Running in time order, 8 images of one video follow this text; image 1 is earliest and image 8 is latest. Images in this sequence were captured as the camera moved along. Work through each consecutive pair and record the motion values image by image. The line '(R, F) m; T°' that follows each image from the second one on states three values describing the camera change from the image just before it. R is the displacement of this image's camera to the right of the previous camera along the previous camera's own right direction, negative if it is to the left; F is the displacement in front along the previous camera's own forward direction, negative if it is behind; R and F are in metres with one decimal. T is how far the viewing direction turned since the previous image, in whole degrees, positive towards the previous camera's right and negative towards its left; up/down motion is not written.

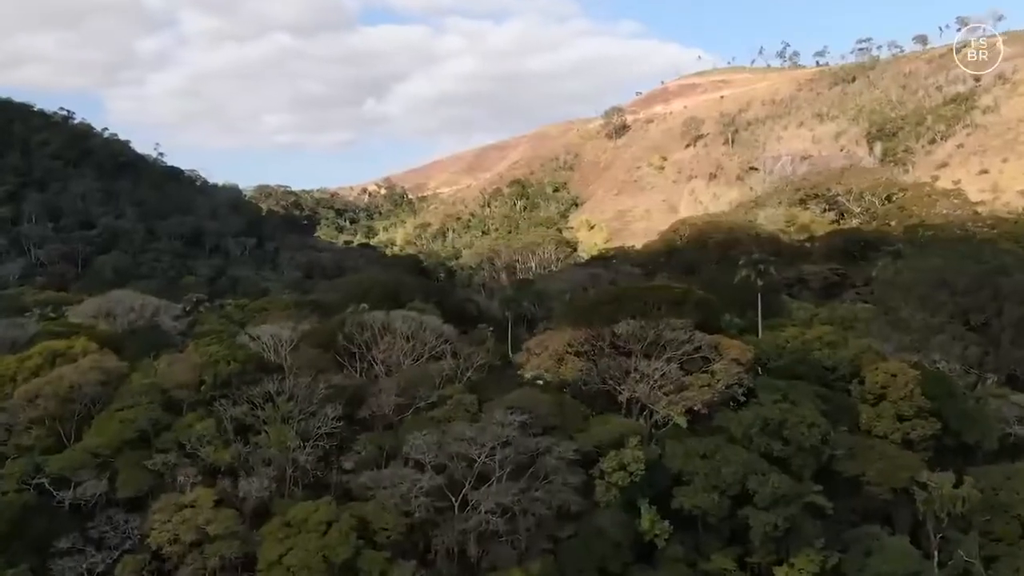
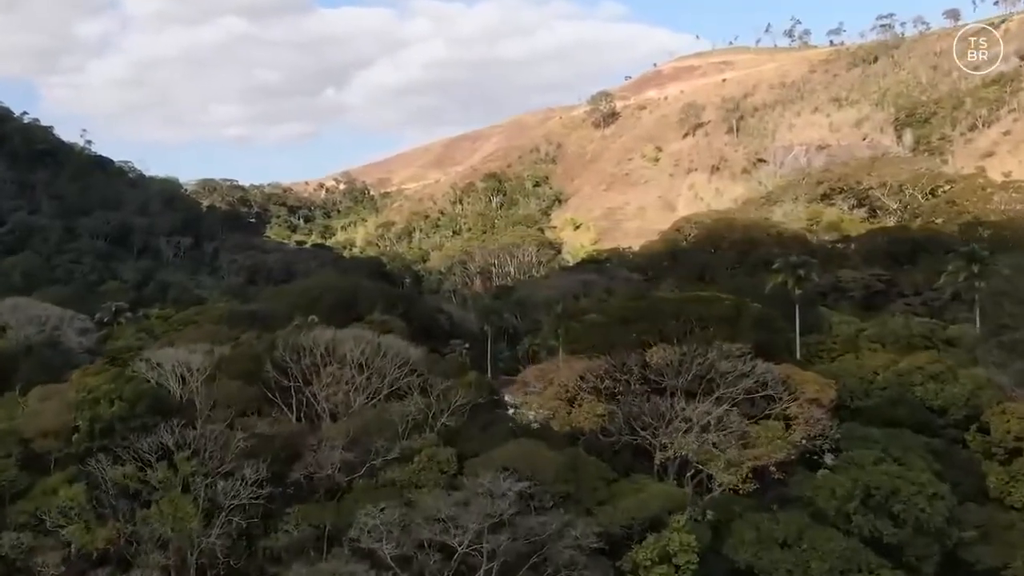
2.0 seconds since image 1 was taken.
(-0.5, +12.6) m; +1°
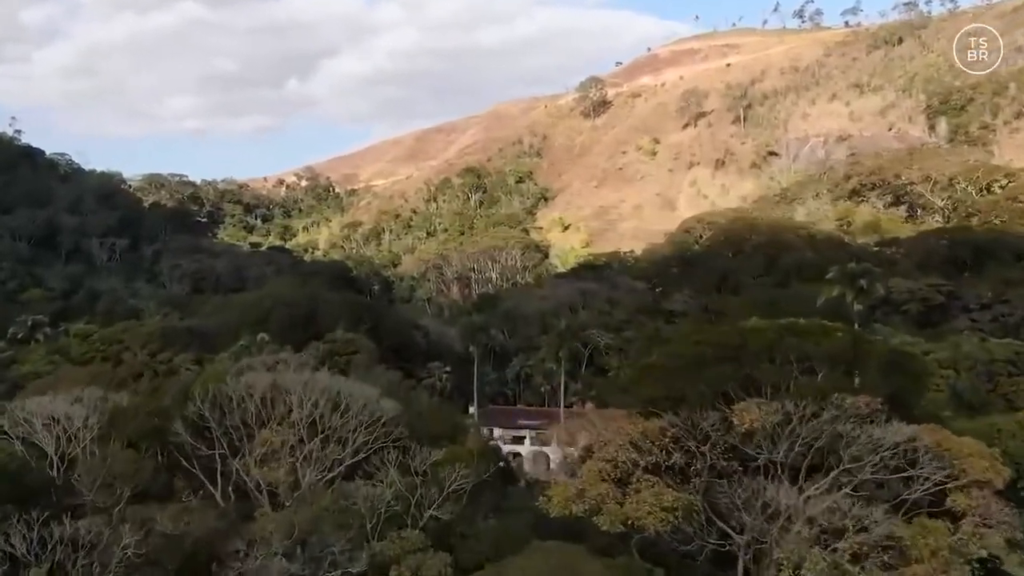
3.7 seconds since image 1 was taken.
(-0.7, +10.3) m; +1°
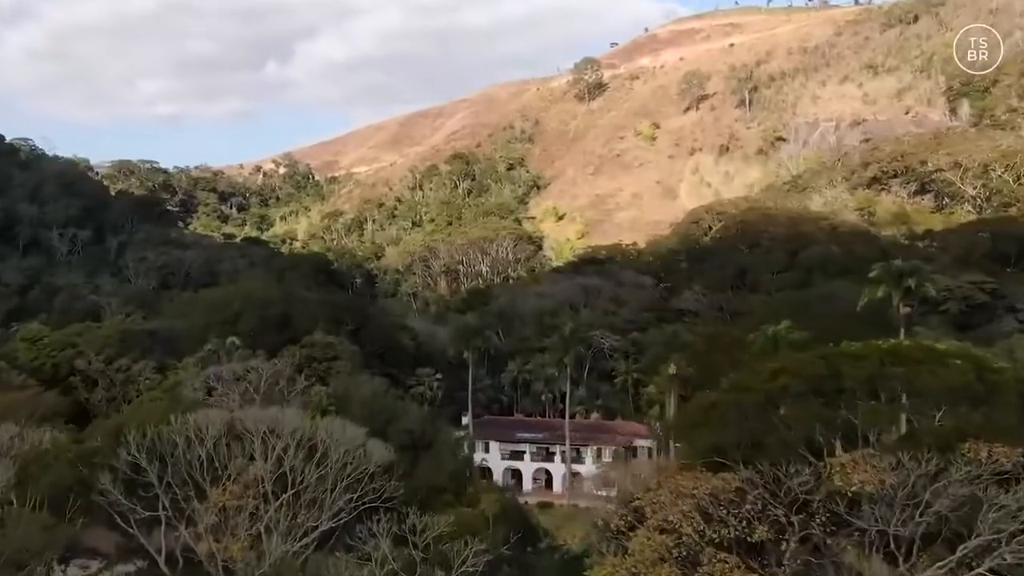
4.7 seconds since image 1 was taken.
(-0.5, +5.2) m; +1°
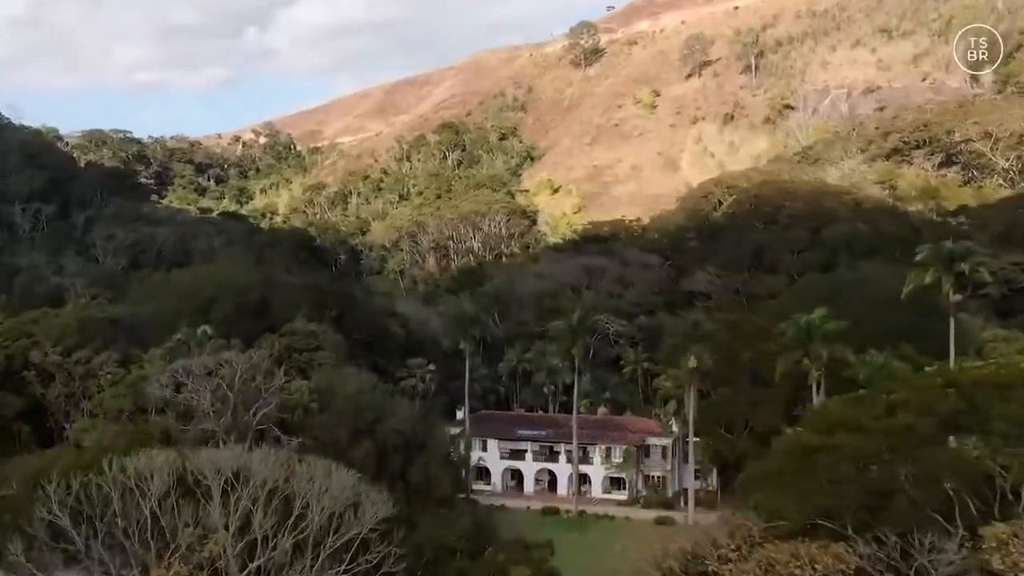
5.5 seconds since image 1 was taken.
(-0.4, +4.3) m; +1°
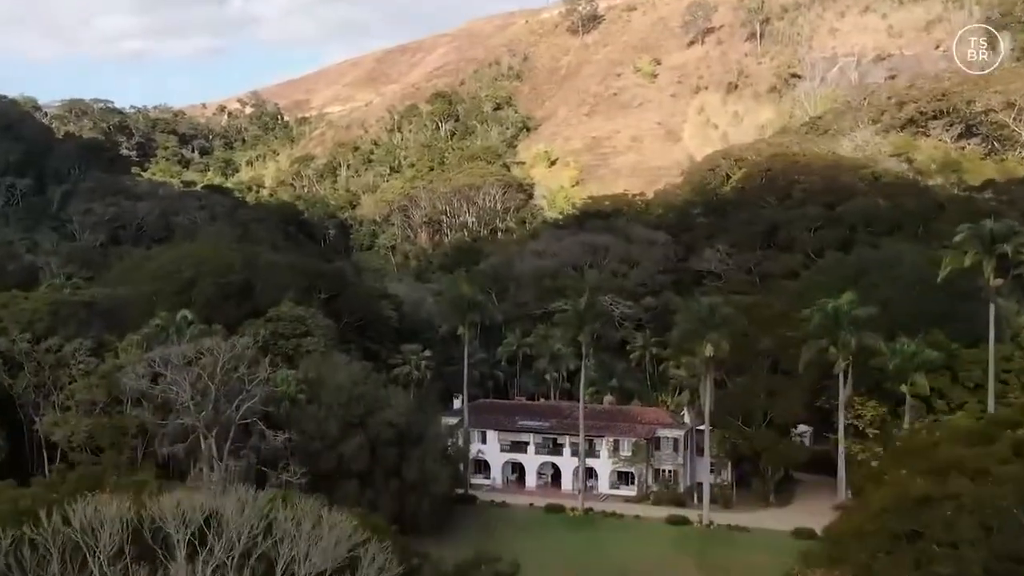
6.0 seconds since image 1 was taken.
(-0.3, +2.8) m; 0°
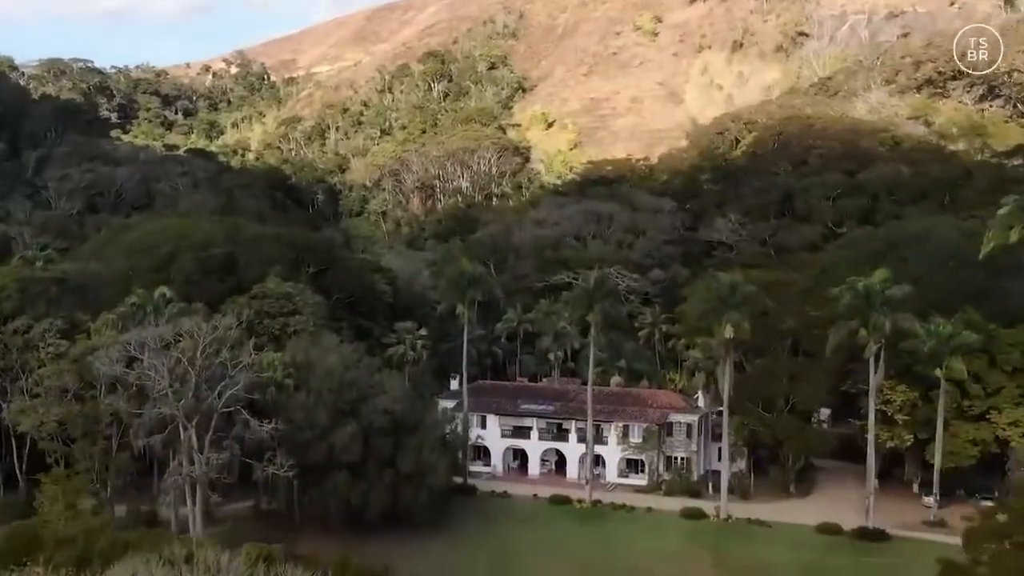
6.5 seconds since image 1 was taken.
(-0.3, +2.7) m; 0°
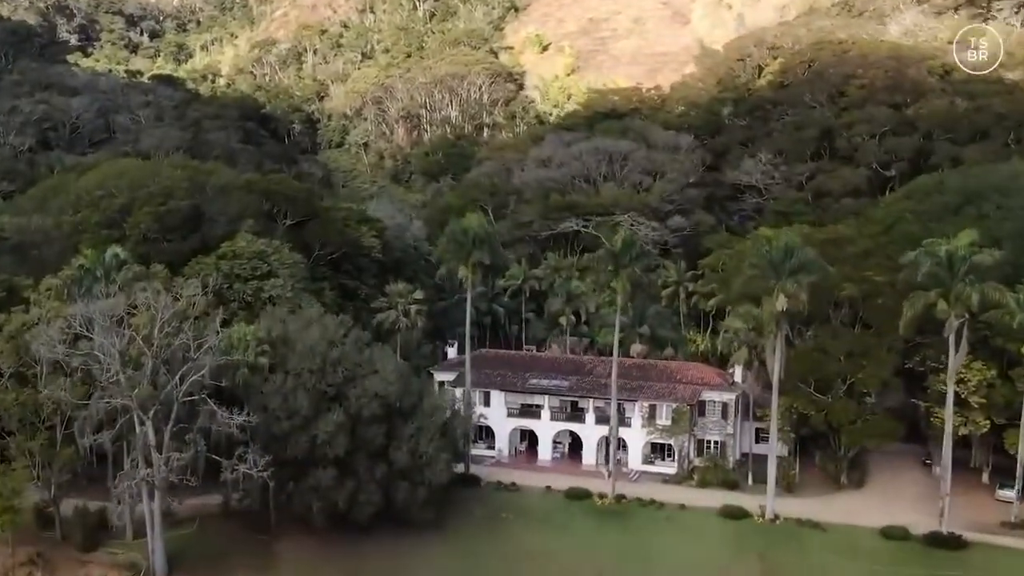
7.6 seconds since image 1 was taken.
(-0.6, +5.1) m; +1°
